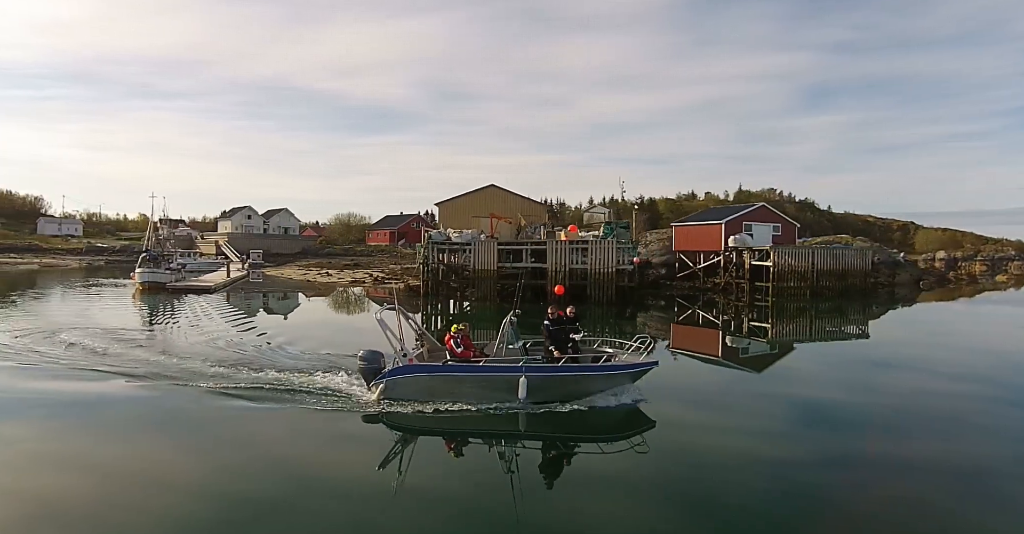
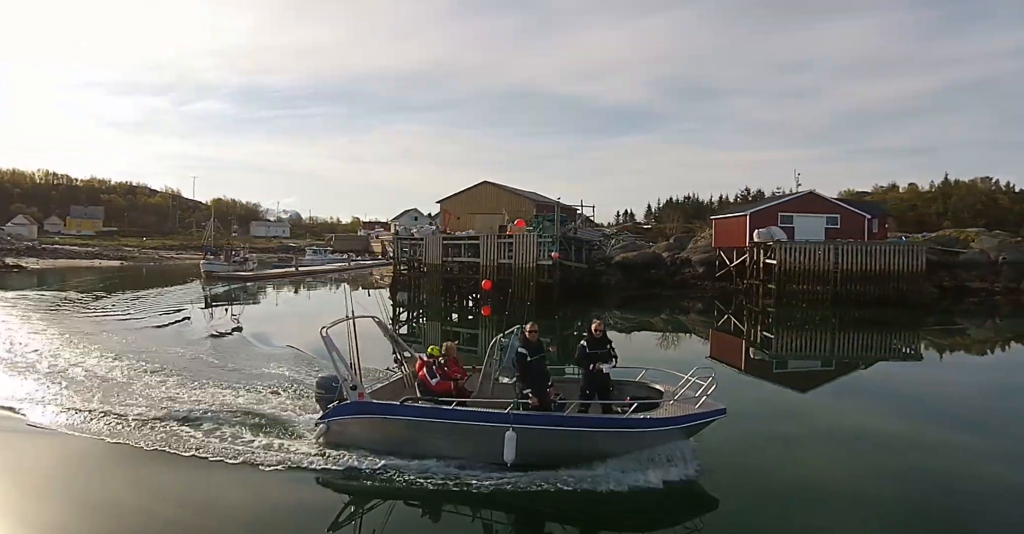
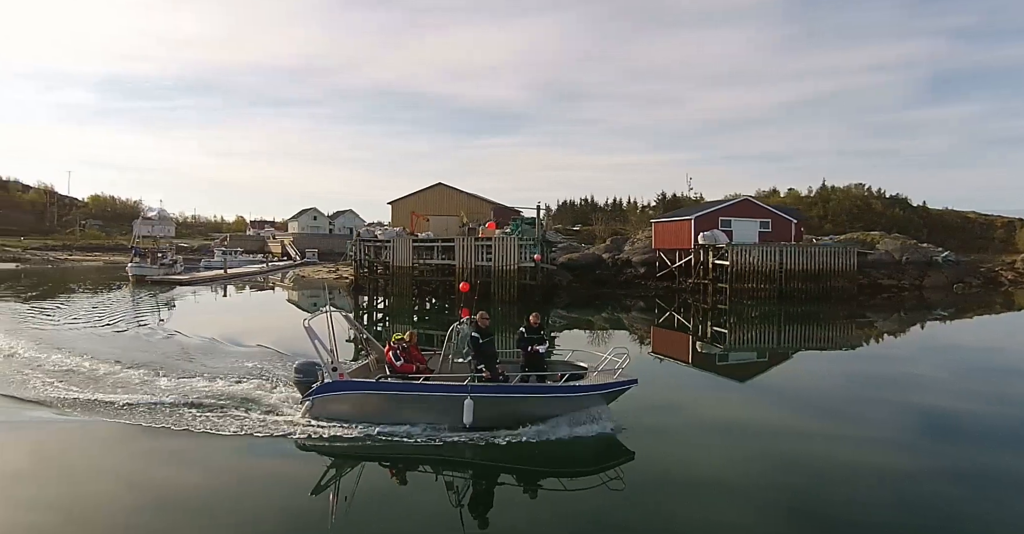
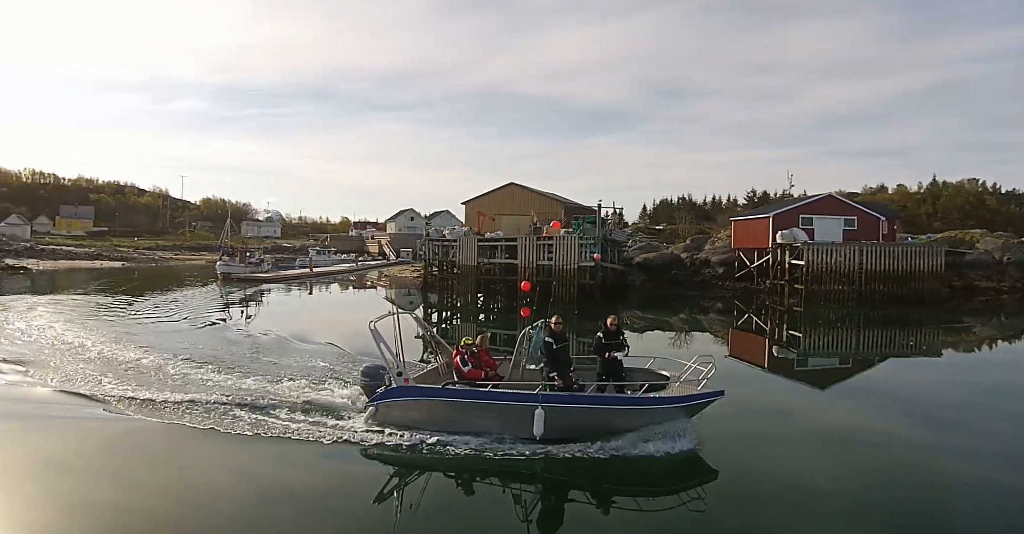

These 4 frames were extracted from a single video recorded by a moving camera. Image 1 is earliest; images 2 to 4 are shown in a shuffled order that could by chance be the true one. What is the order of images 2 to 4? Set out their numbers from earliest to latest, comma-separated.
3, 4, 2
